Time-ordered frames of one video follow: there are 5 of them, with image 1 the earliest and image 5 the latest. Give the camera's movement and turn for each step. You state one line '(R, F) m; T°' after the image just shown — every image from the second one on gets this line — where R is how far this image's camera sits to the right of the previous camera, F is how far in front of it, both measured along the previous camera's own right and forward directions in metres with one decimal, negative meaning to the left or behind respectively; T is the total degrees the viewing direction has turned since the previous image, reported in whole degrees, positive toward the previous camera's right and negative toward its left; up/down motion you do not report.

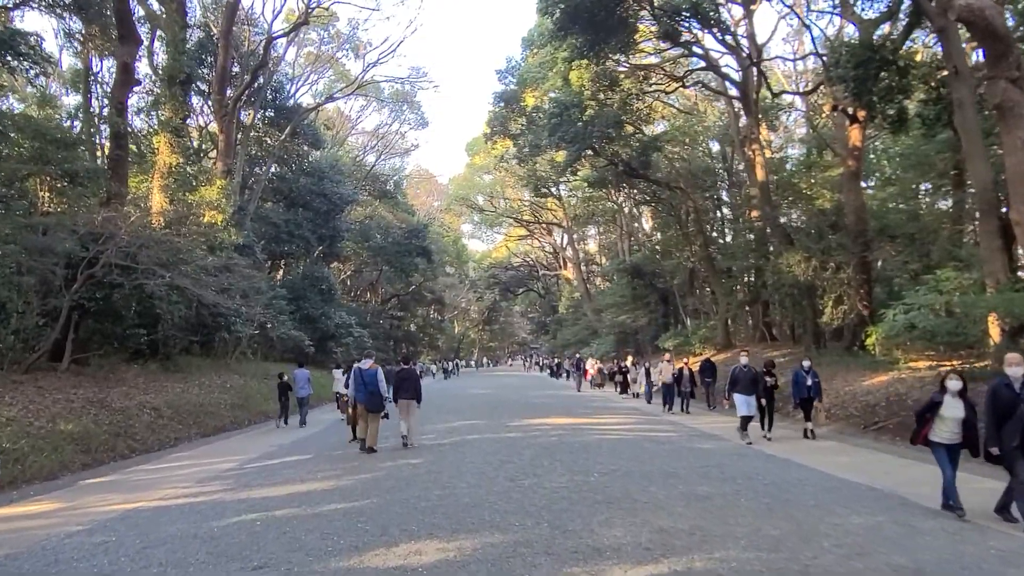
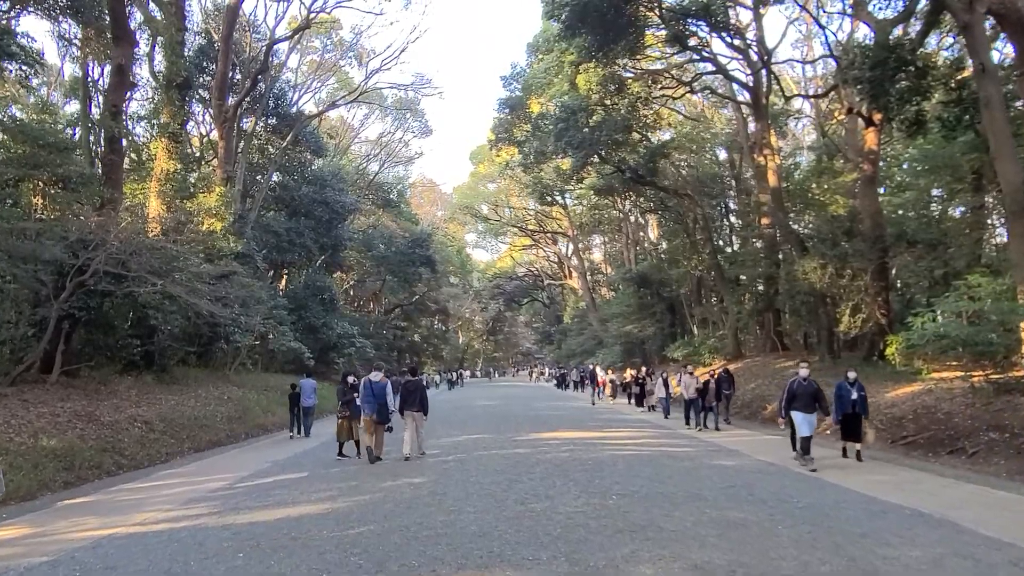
(-0.1, +0.7) m; 0°
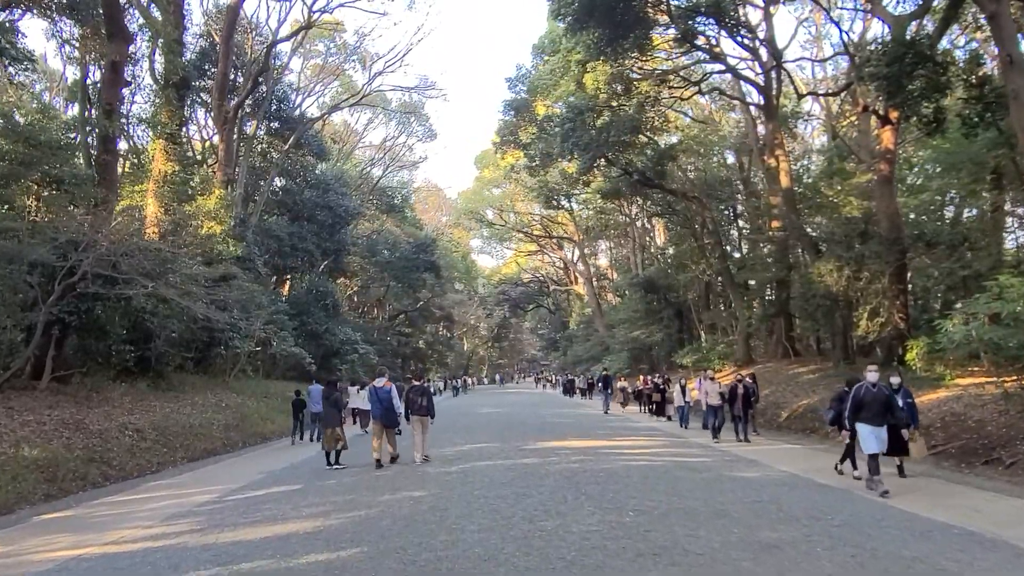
(0.0, +0.7) m; 0°
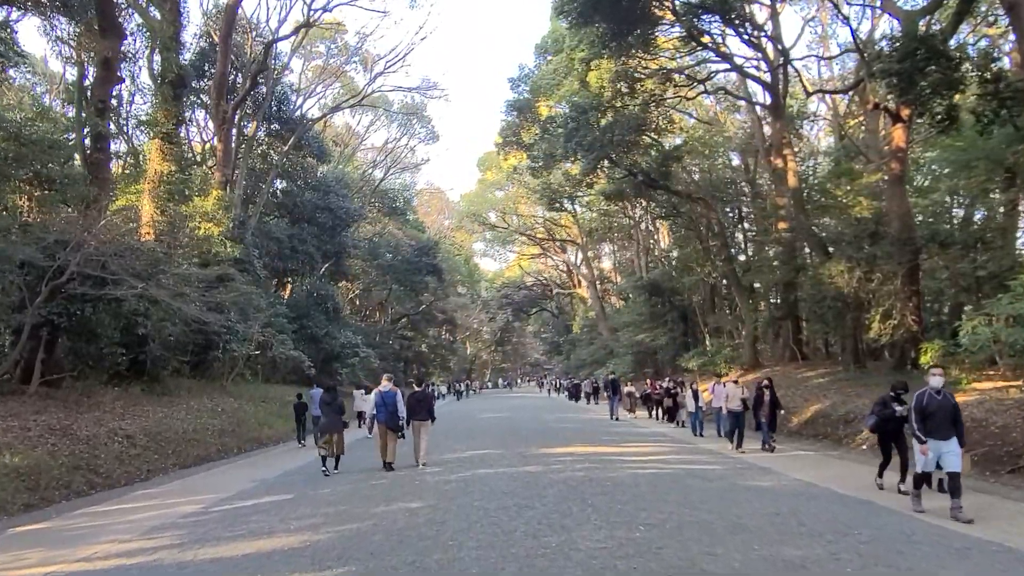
(0.0, +0.5) m; 0°
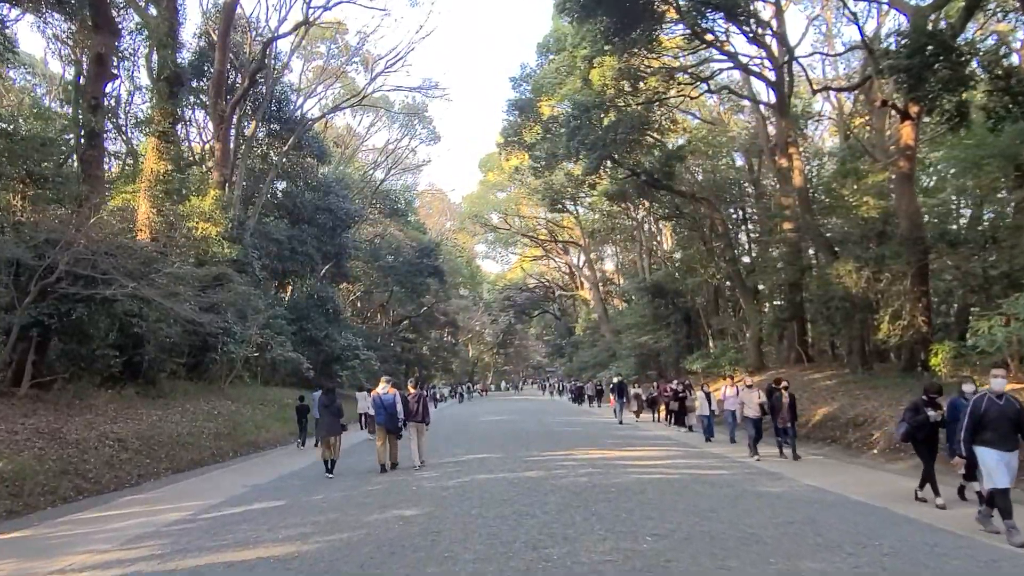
(0.0, +0.4) m; 0°
